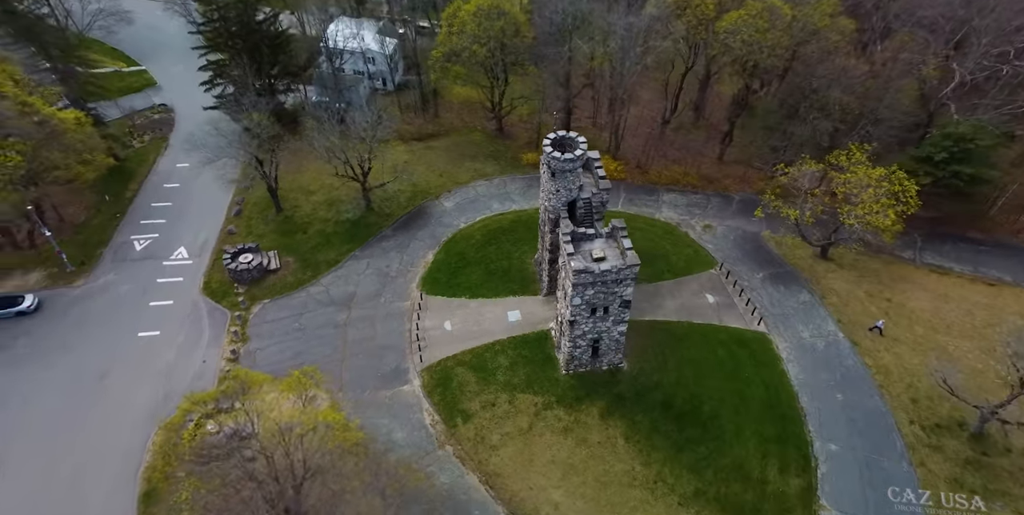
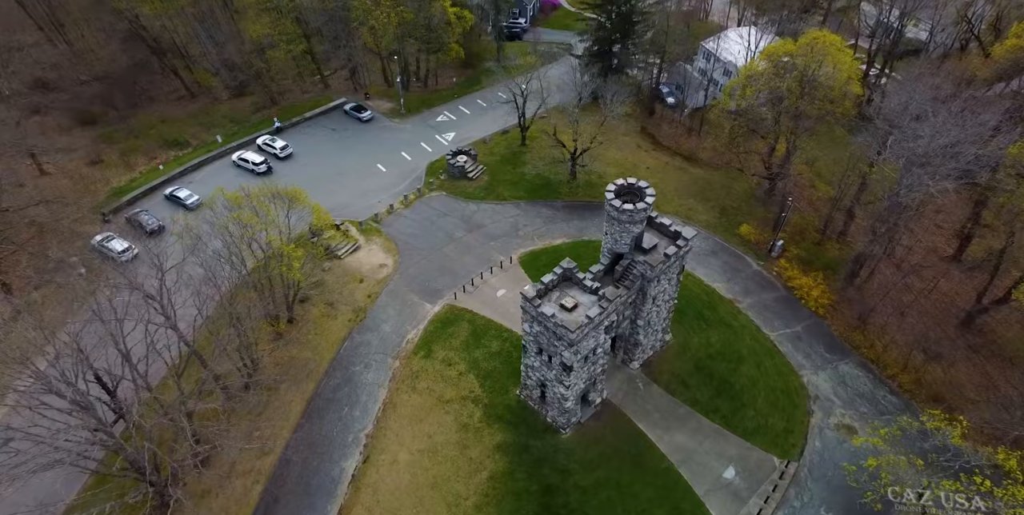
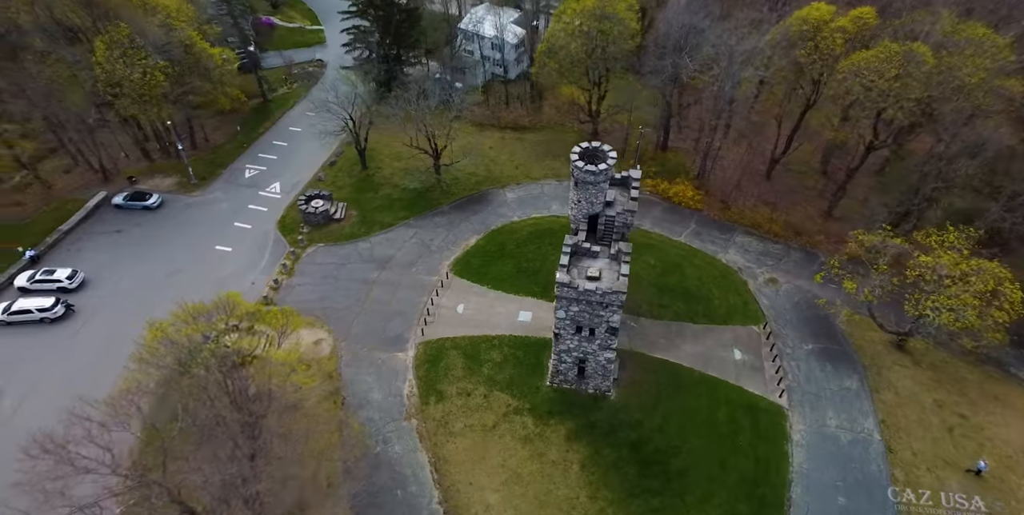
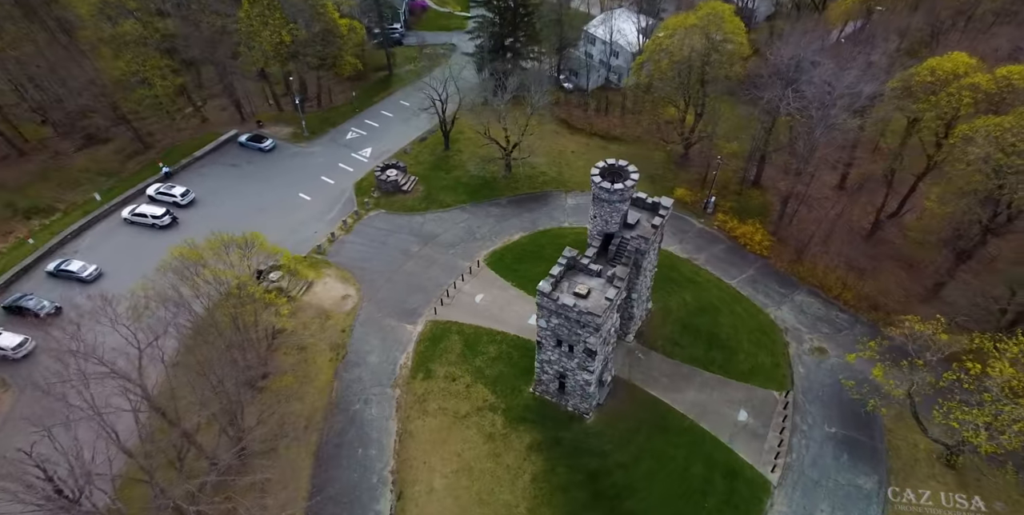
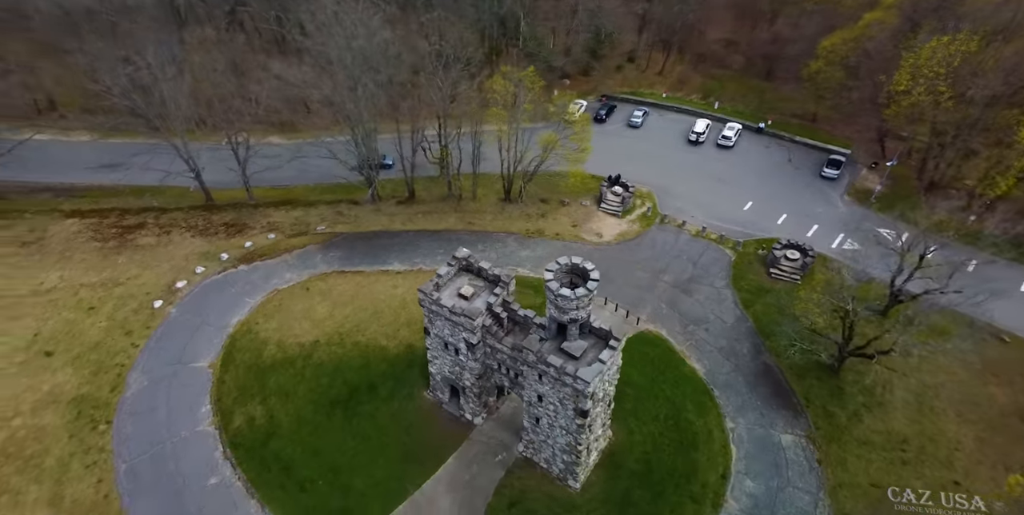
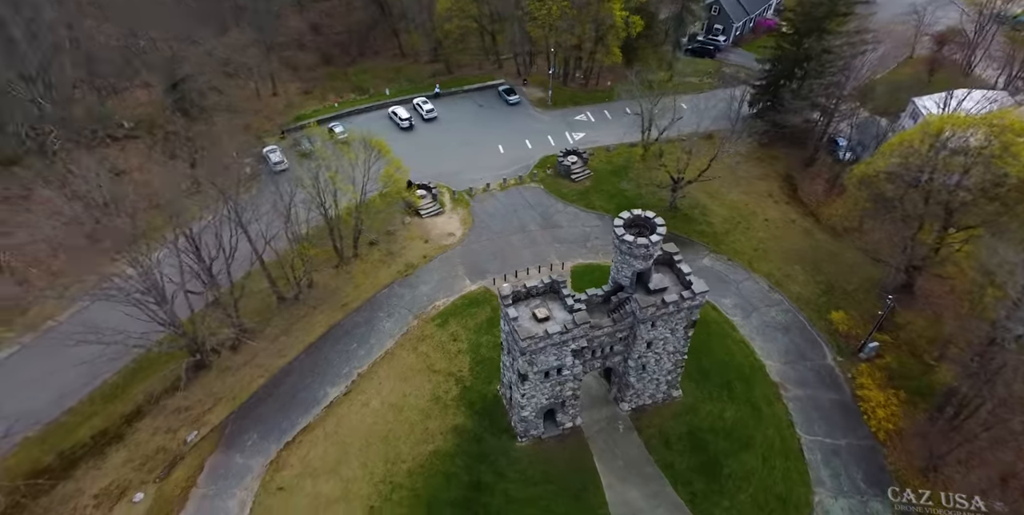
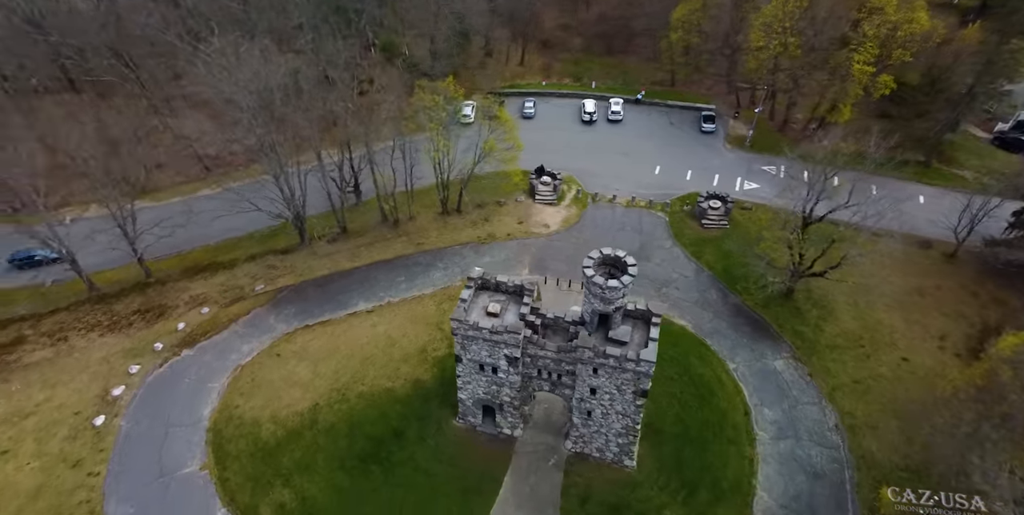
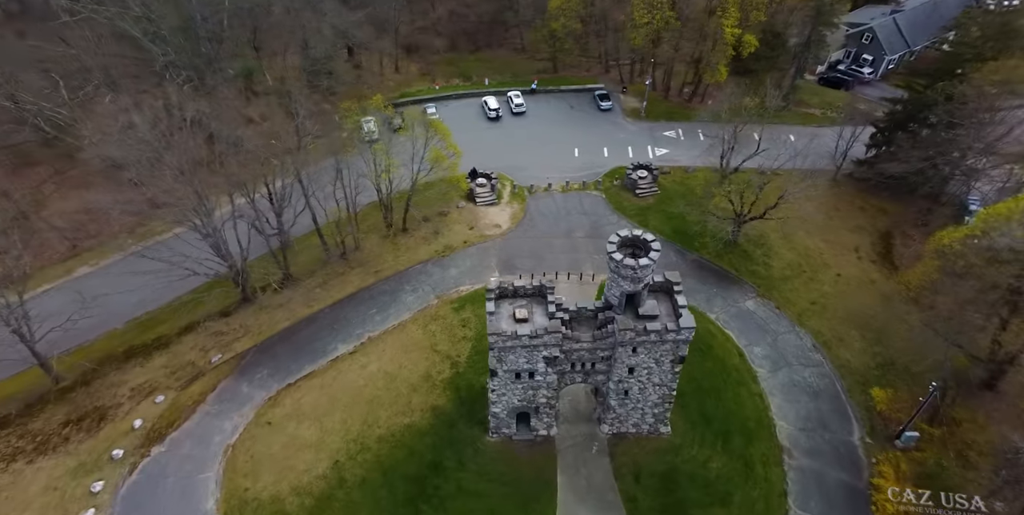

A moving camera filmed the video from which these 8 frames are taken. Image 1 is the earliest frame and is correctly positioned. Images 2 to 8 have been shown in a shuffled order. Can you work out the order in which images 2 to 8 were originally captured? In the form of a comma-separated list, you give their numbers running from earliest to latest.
3, 4, 2, 6, 8, 7, 5
